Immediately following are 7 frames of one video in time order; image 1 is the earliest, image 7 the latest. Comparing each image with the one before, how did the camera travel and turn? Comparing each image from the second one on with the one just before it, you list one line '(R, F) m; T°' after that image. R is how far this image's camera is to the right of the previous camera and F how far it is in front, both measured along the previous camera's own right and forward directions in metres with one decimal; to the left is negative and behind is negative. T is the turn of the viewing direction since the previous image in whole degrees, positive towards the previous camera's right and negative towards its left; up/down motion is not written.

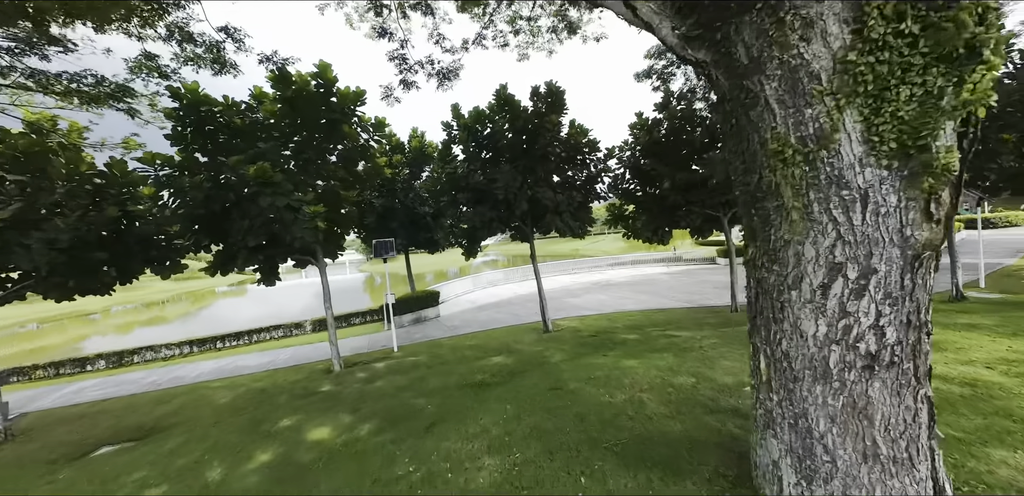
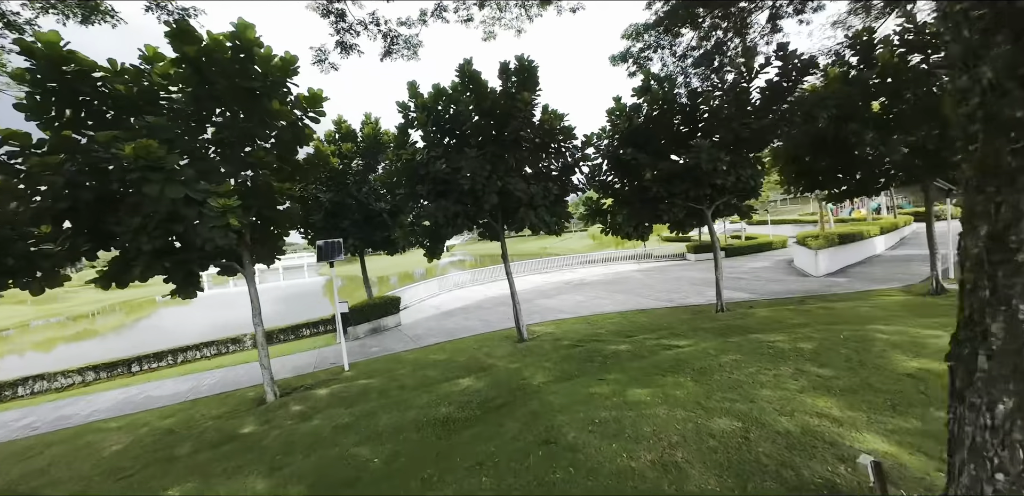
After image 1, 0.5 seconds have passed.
(0.0, +1.1) m; +5°
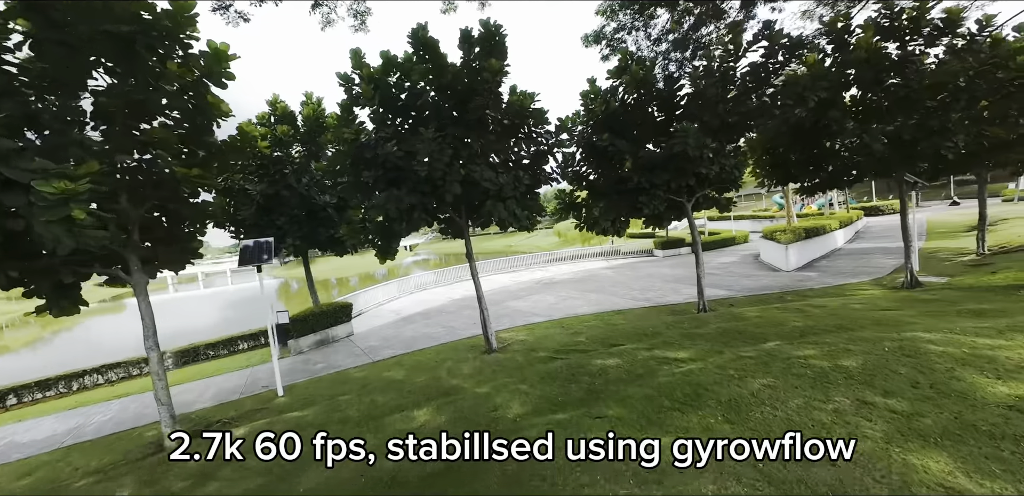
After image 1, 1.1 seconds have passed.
(0.0, +1.0) m; +5°
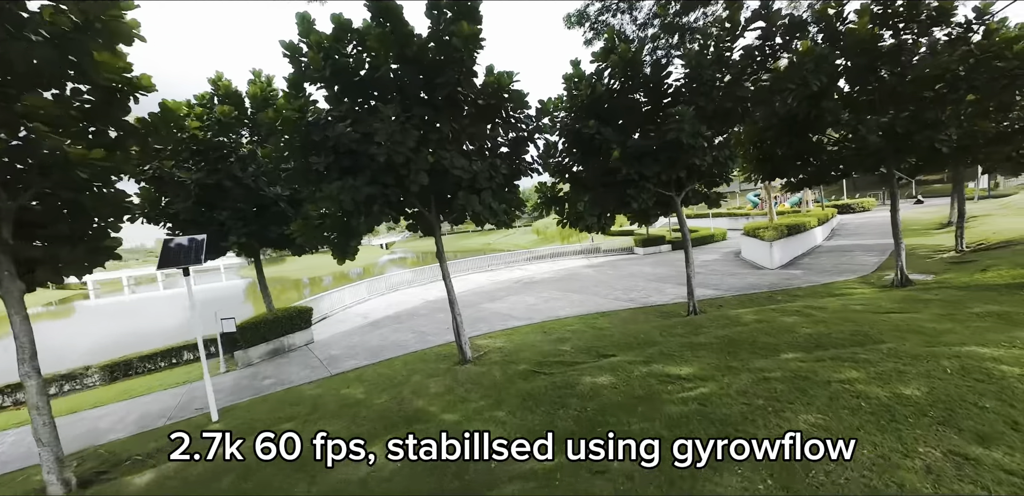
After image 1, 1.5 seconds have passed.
(0.0, +0.8) m; +3°
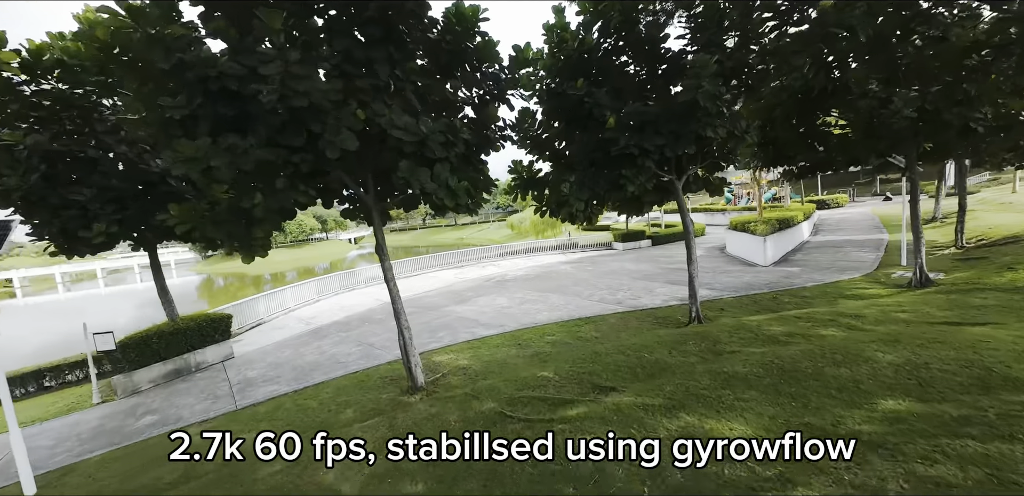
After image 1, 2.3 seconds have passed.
(+0.1, +1.6) m; +4°
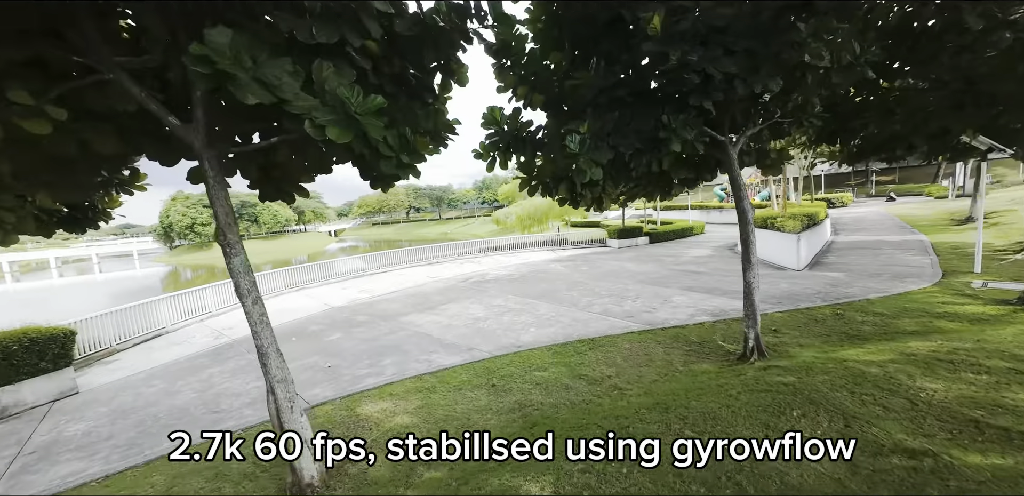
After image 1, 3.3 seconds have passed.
(+0.1, +2.3) m; +2°
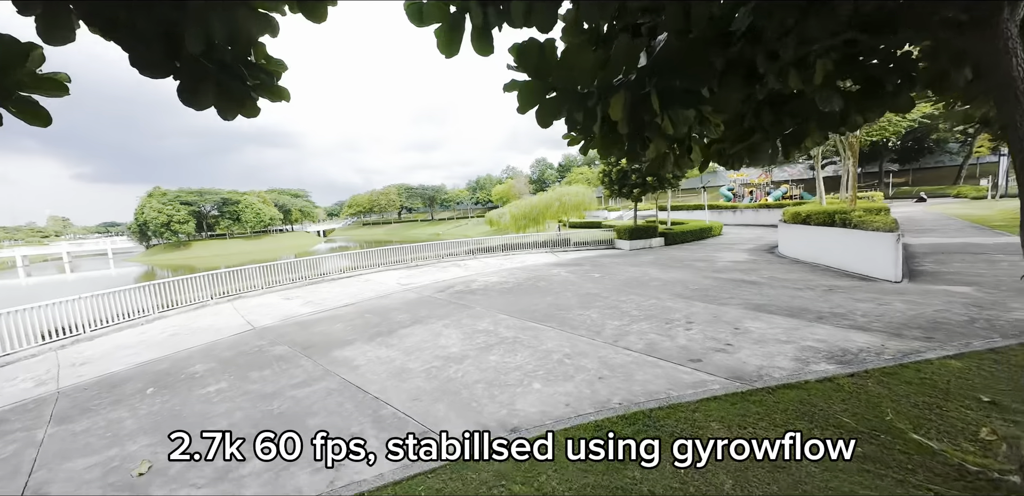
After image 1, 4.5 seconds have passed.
(0.0, +2.7) m; +1°
